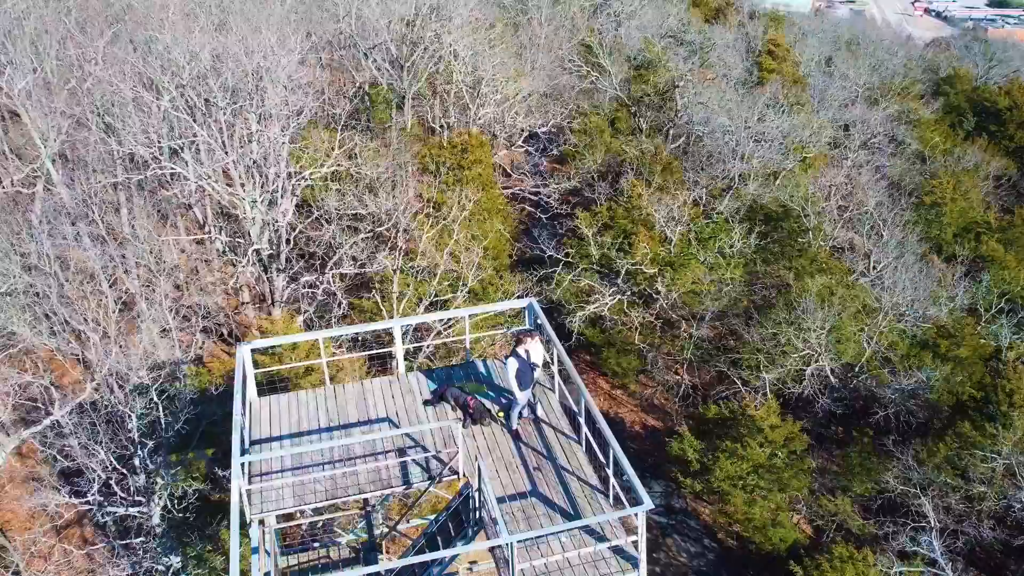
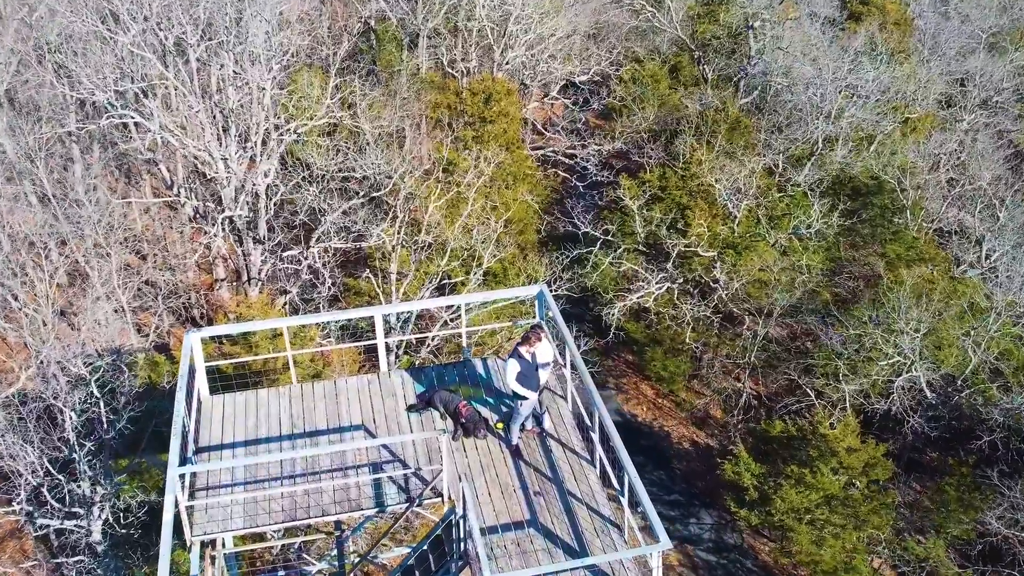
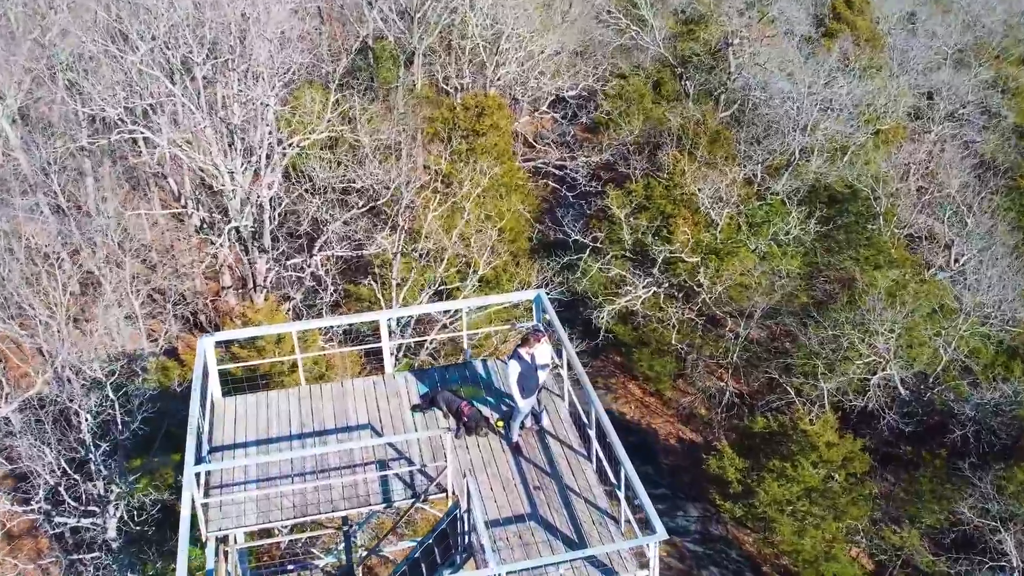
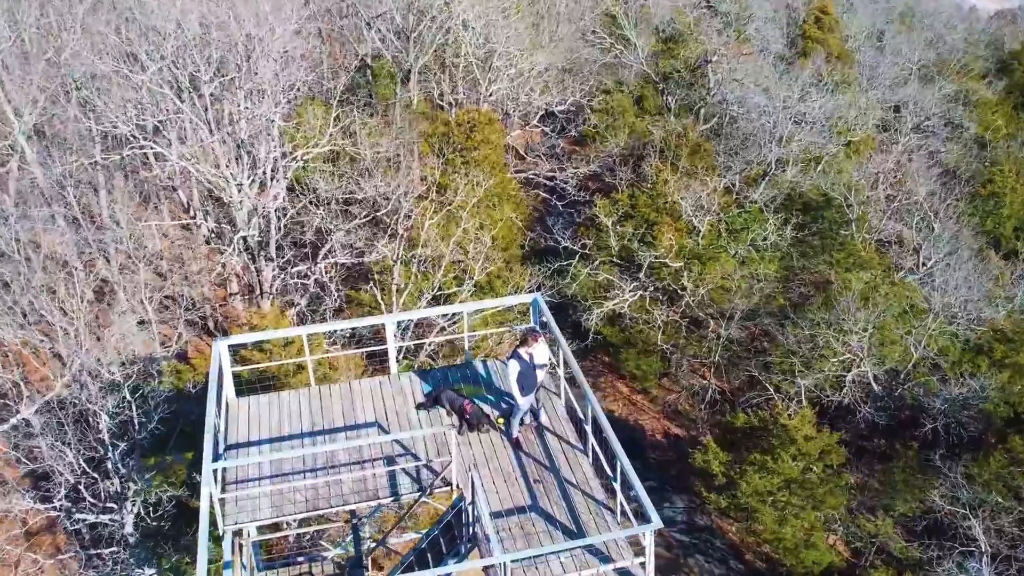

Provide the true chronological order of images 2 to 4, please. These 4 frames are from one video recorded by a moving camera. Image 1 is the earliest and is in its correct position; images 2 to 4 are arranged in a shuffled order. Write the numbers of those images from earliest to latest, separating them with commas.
4, 3, 2
